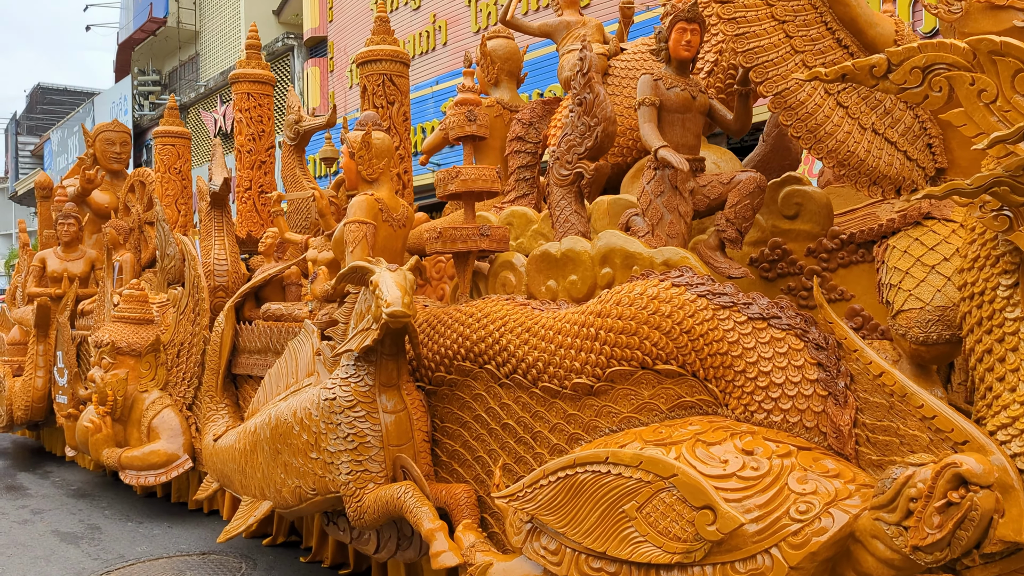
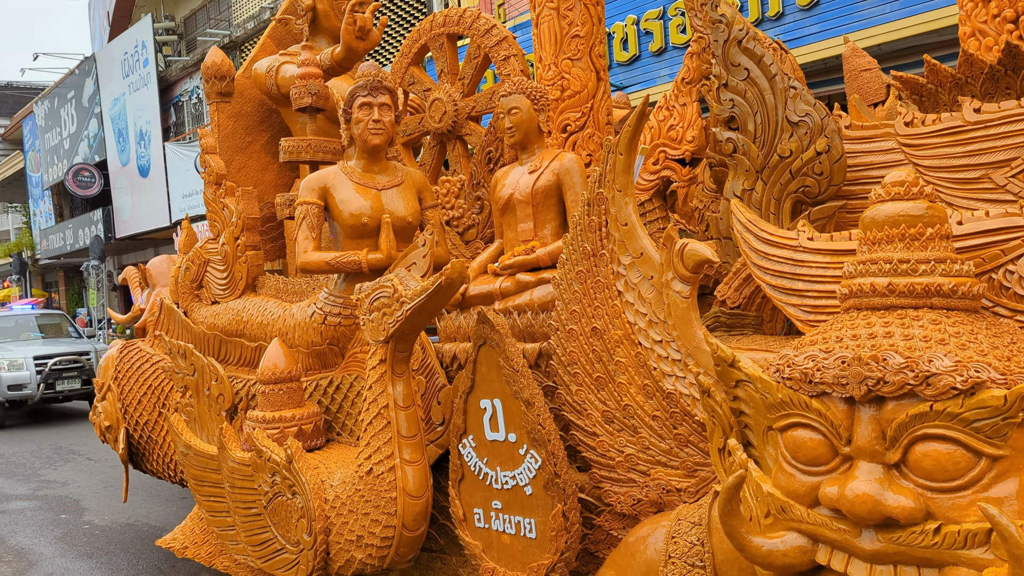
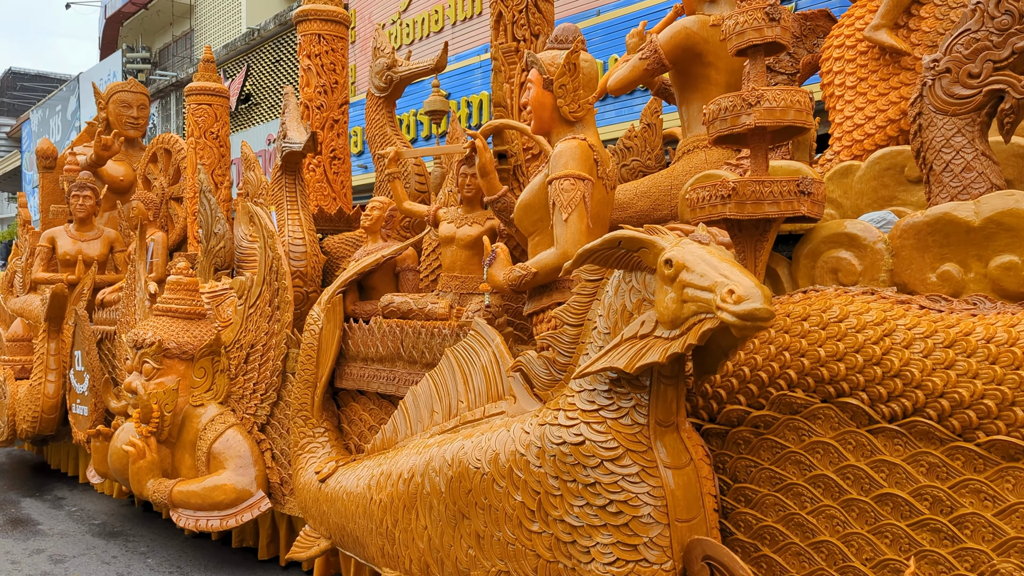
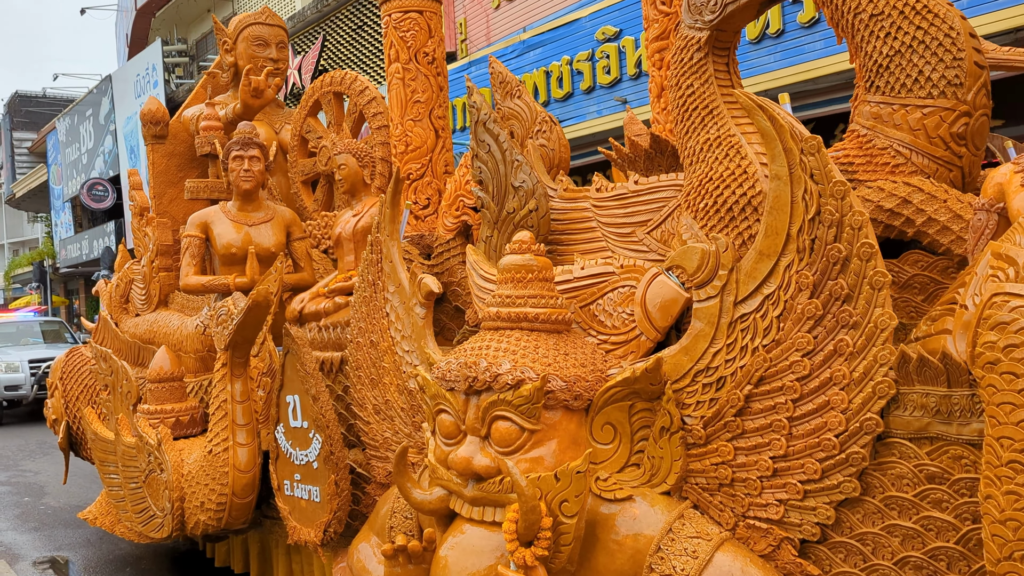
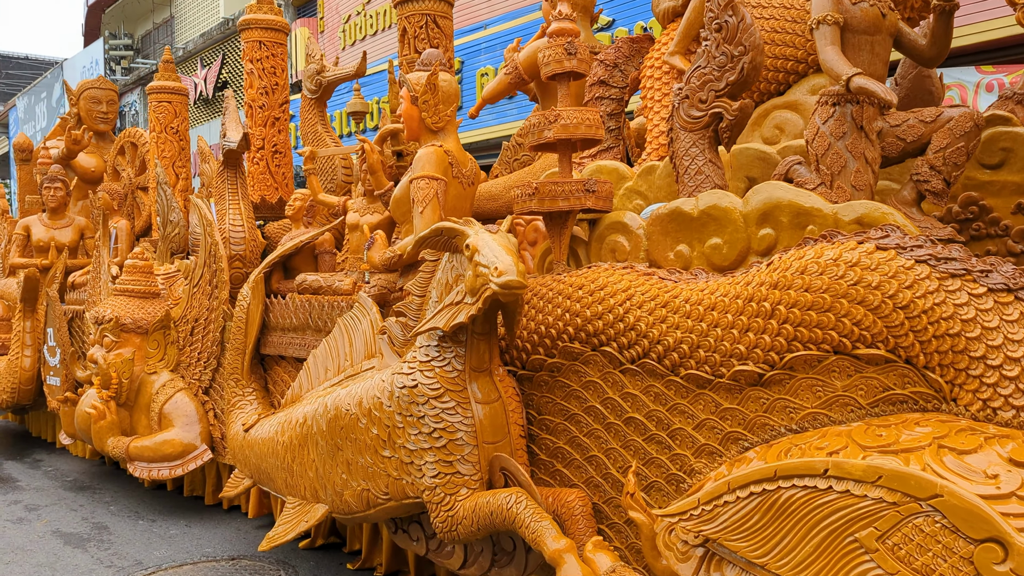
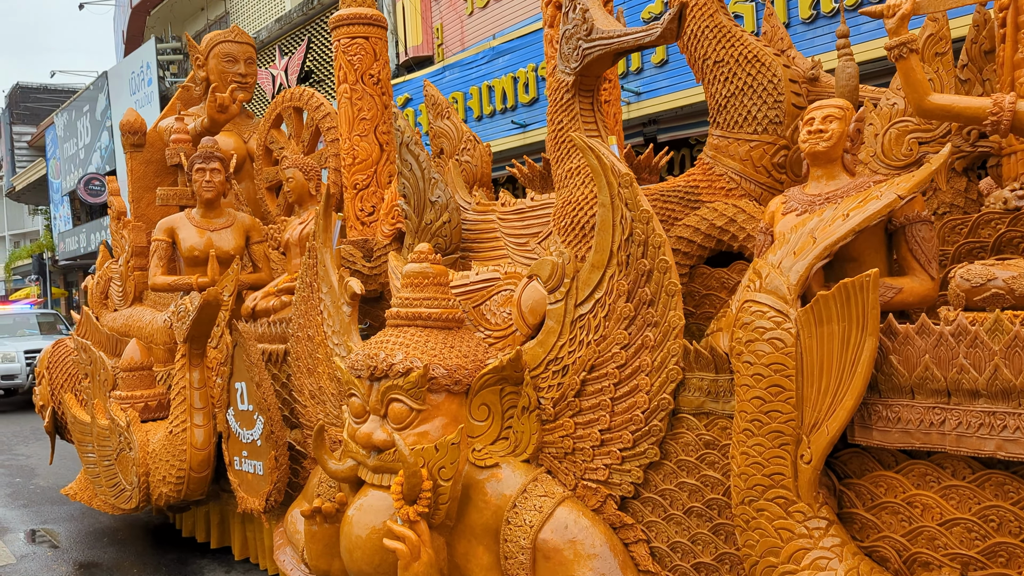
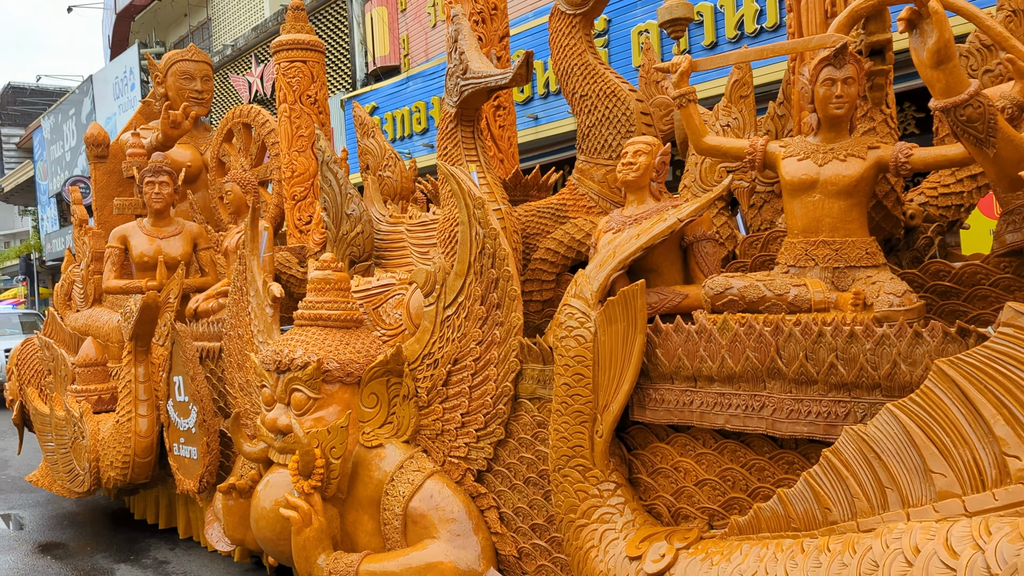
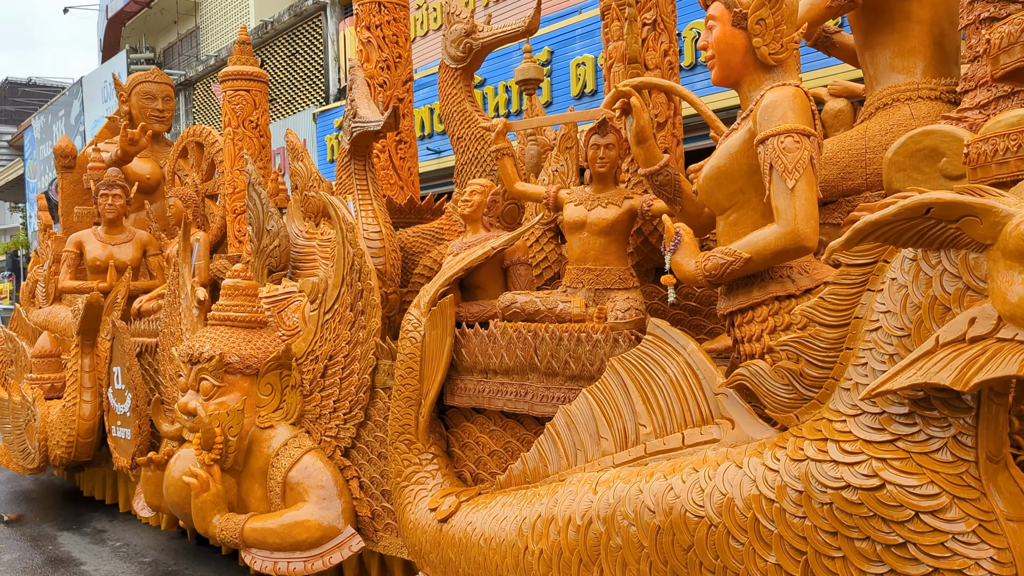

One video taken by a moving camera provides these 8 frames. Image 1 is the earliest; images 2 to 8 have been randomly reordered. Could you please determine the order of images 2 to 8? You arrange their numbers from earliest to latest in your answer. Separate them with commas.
5, 3, 8, 7, 6, 4, 2
